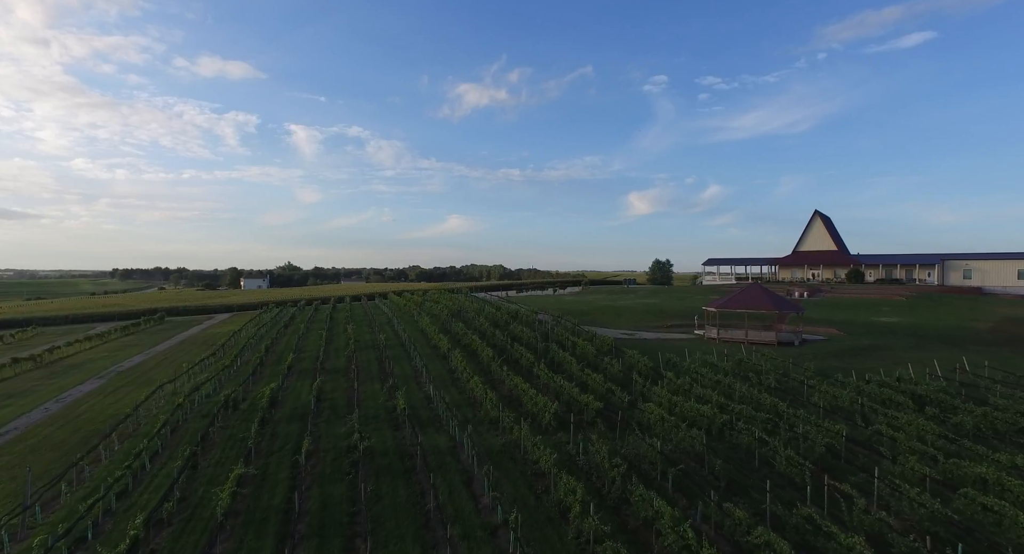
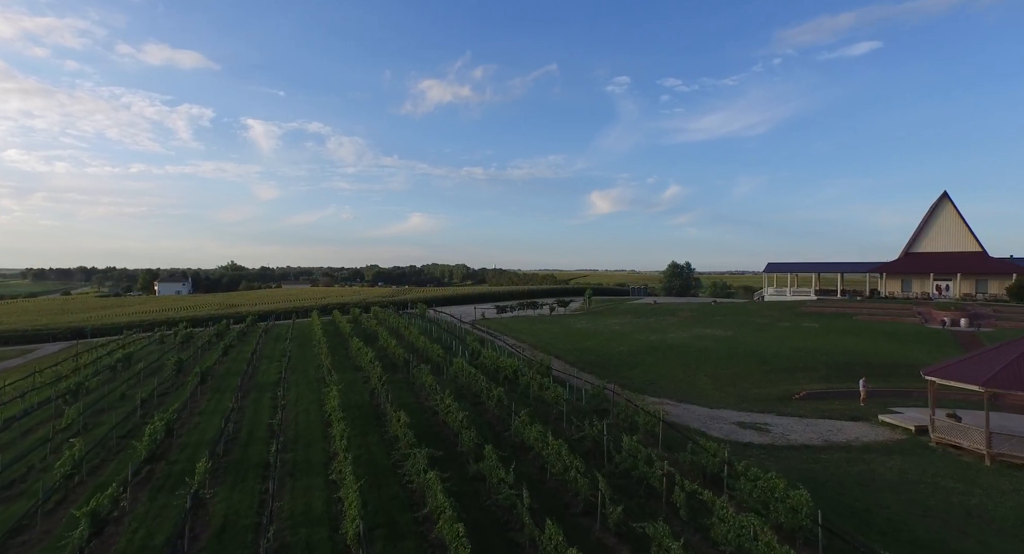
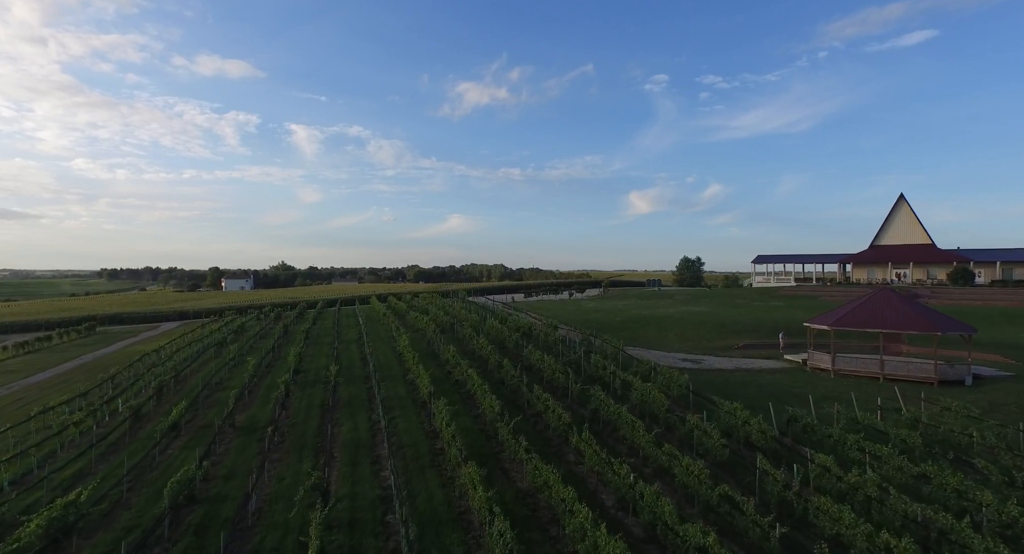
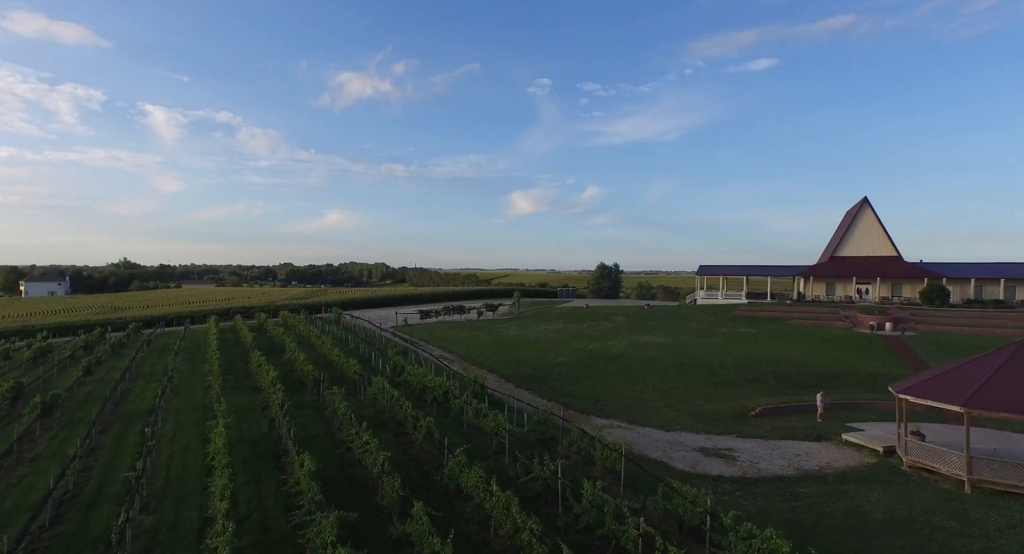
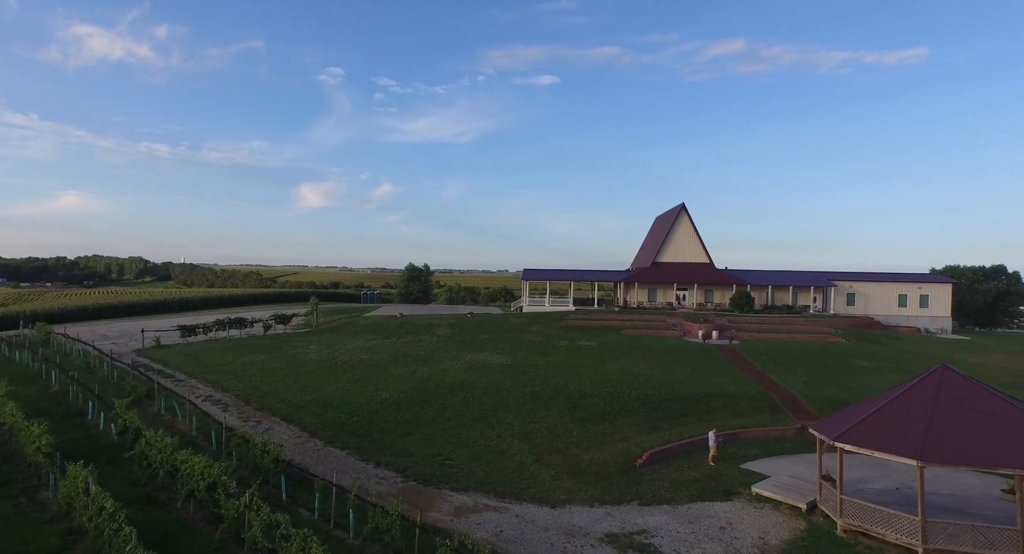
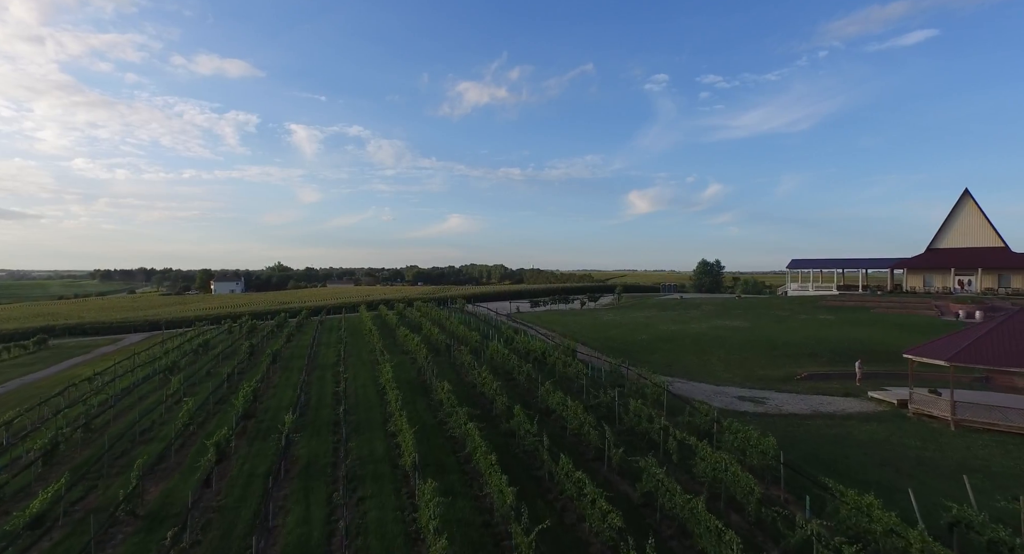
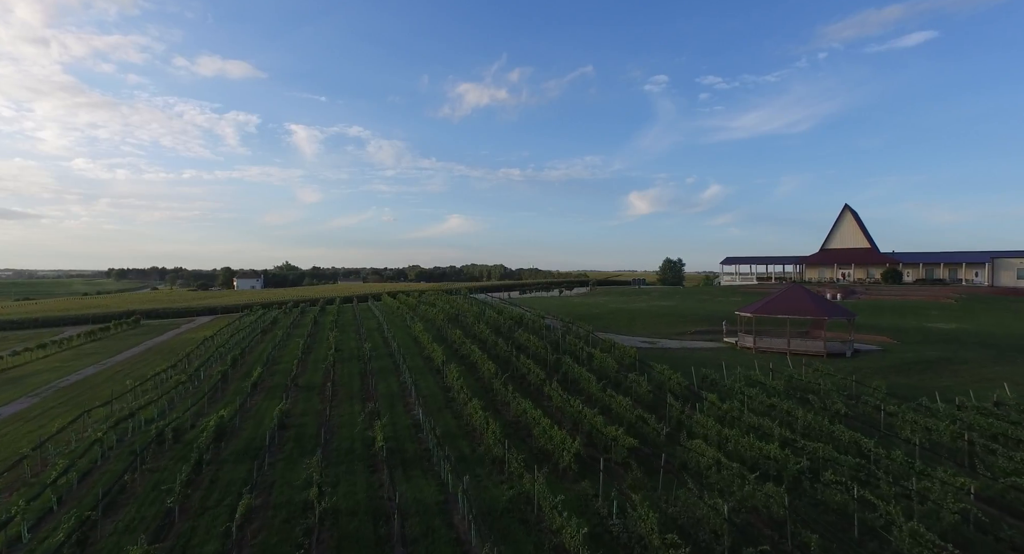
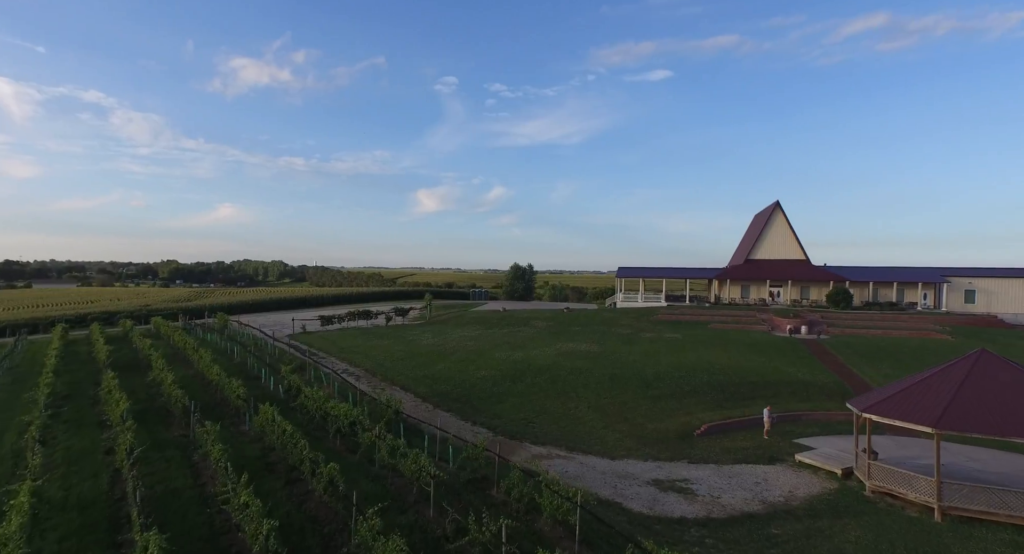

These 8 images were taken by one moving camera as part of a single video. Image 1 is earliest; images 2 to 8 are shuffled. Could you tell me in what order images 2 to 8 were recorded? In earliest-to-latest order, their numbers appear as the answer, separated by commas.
7, 3, 6, 2, 4, 8, 5
